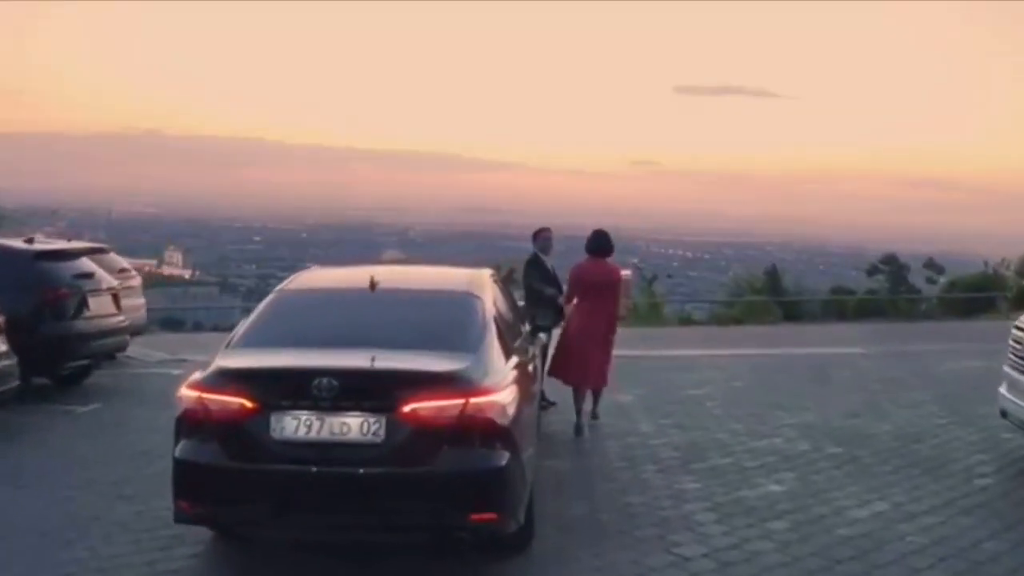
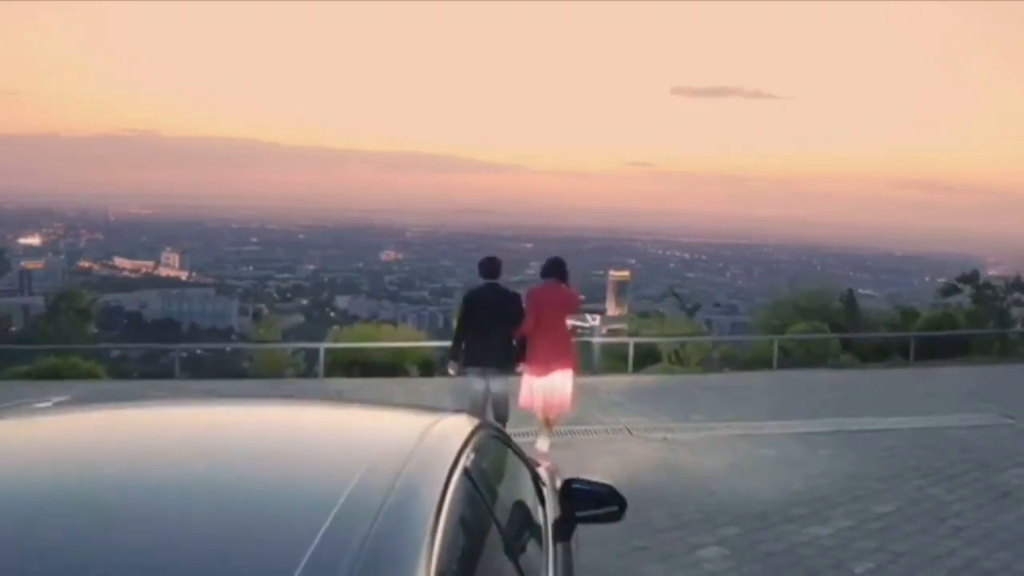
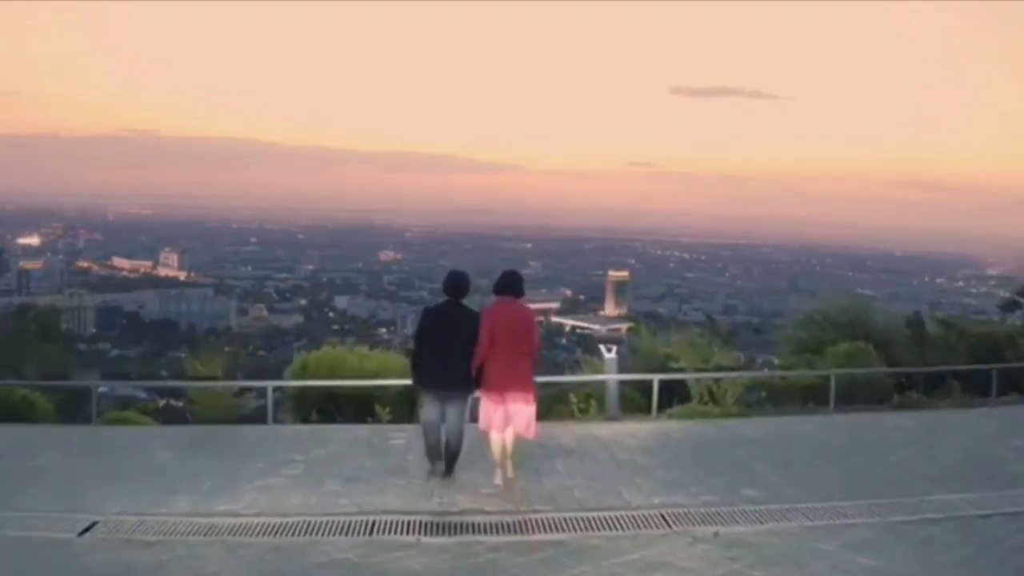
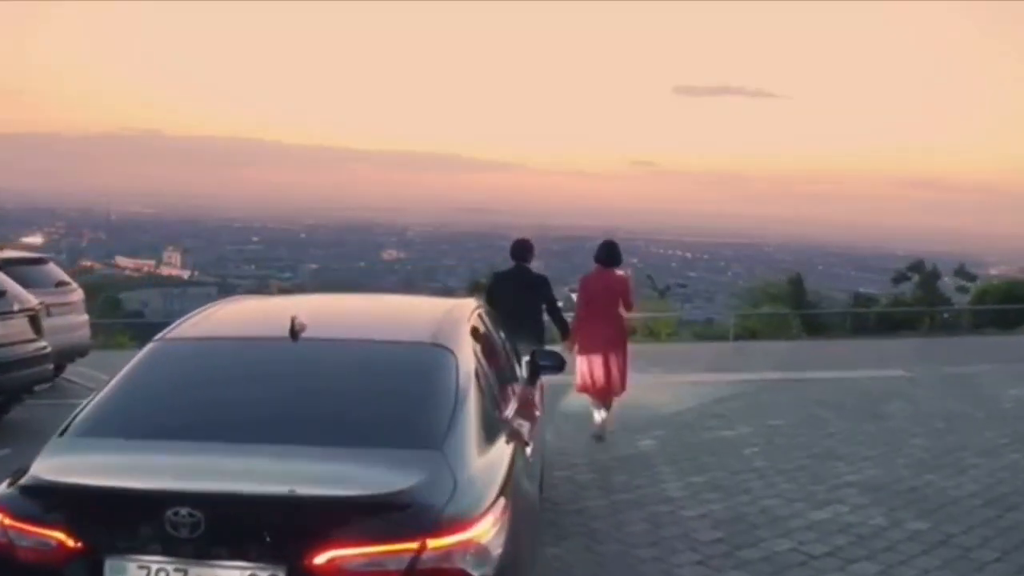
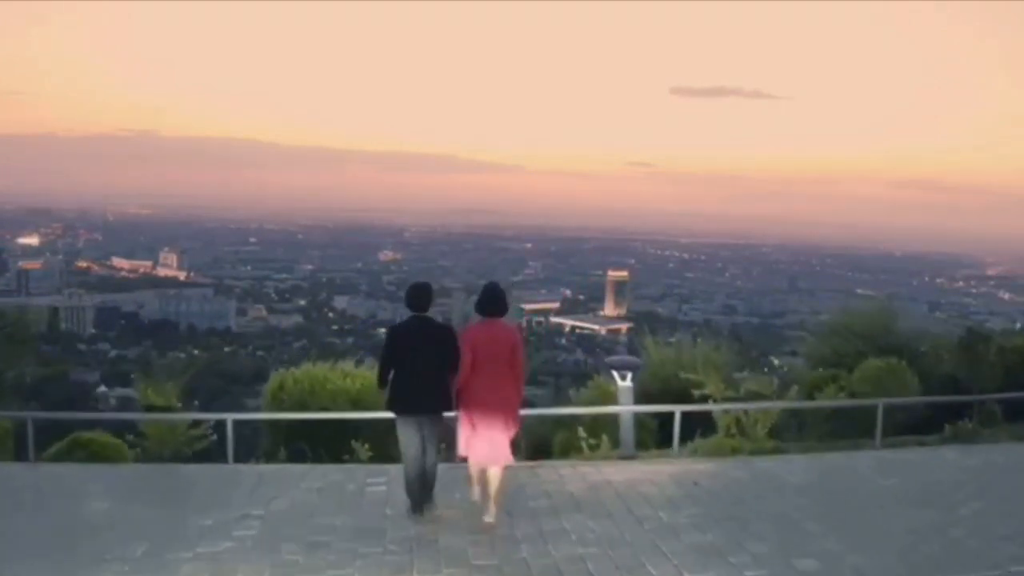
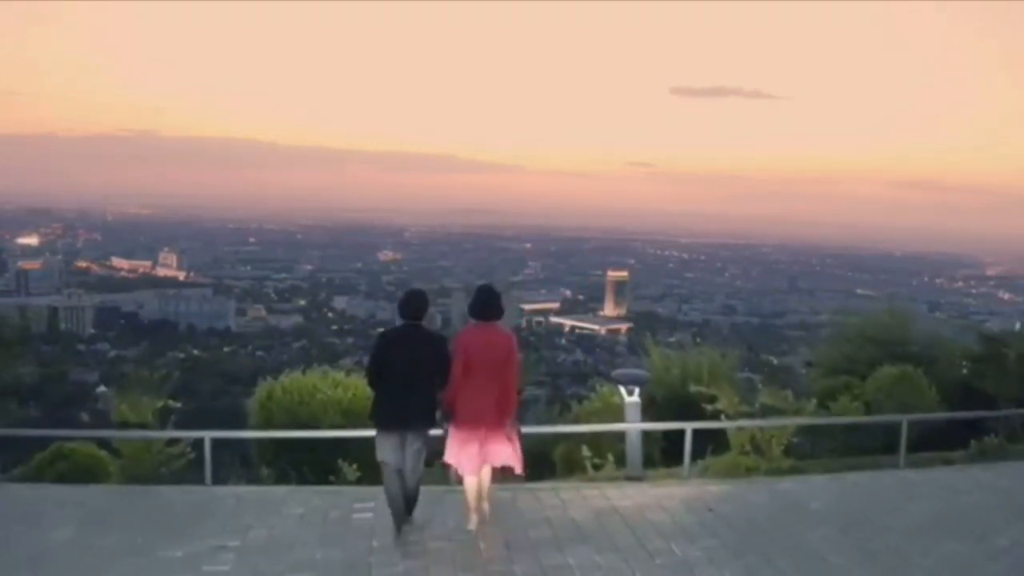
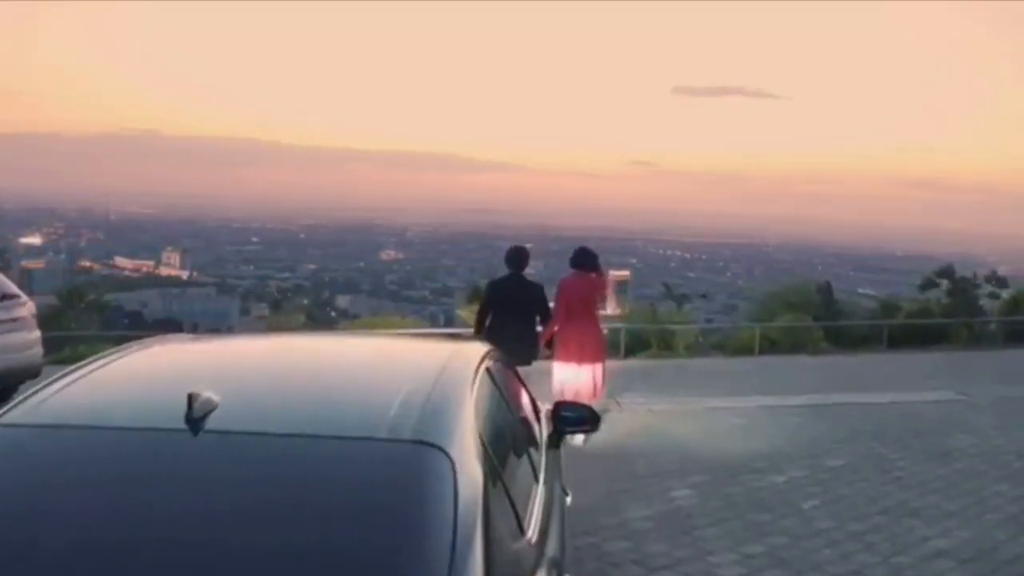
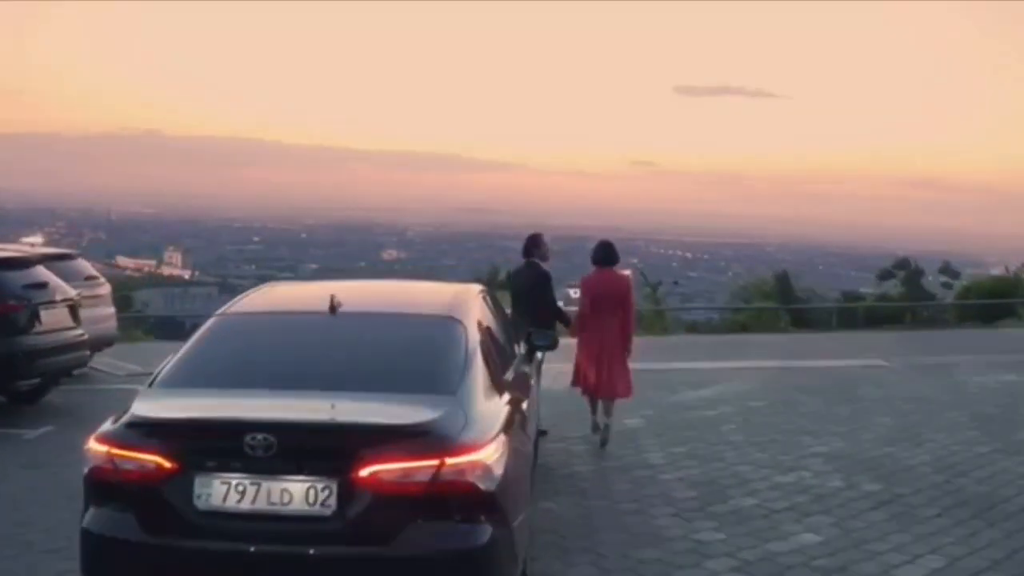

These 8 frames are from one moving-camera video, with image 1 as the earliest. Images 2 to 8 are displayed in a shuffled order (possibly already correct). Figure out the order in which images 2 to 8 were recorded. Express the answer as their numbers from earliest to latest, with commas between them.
8, 4, 7, 2, 3, 5, 6
